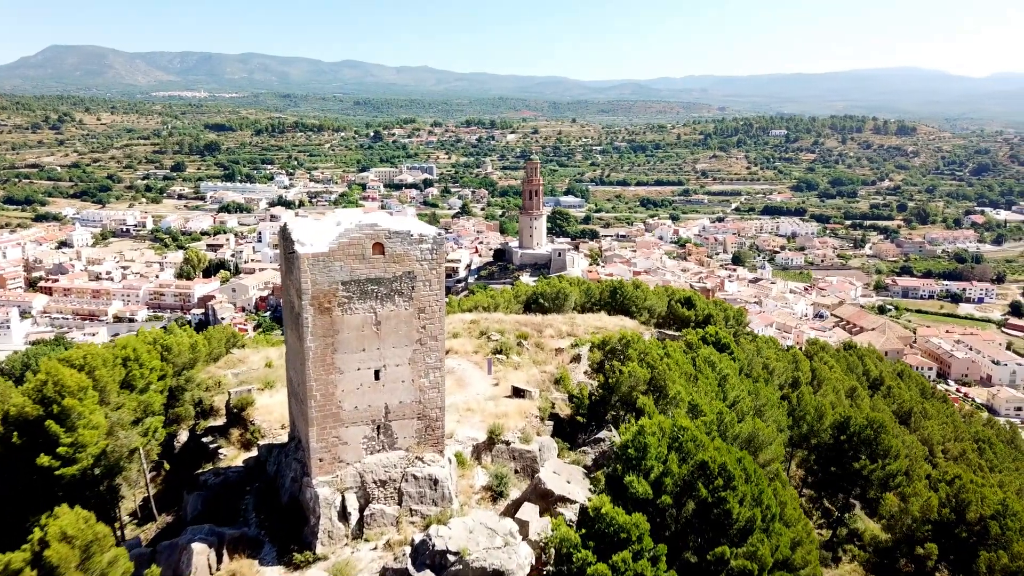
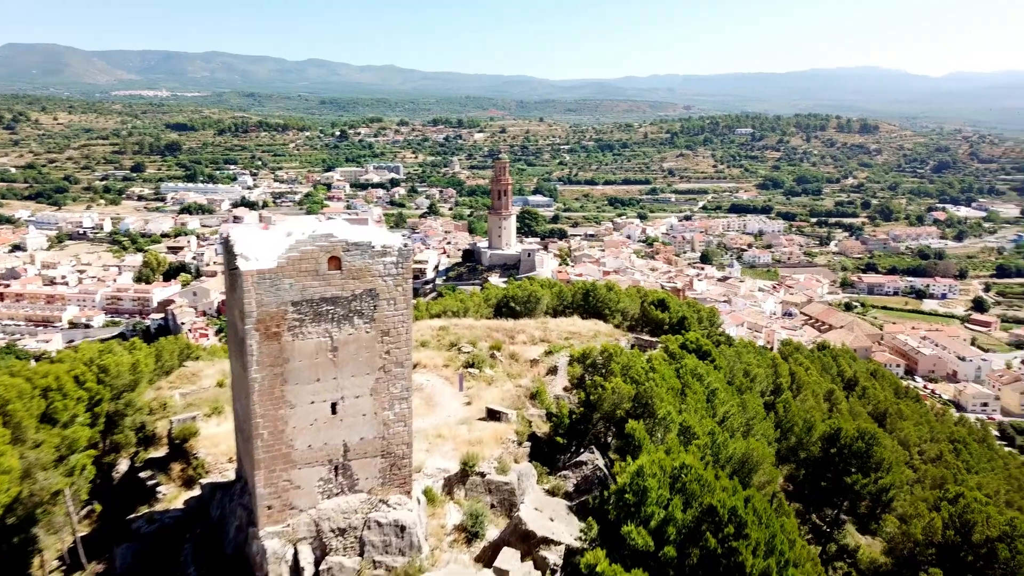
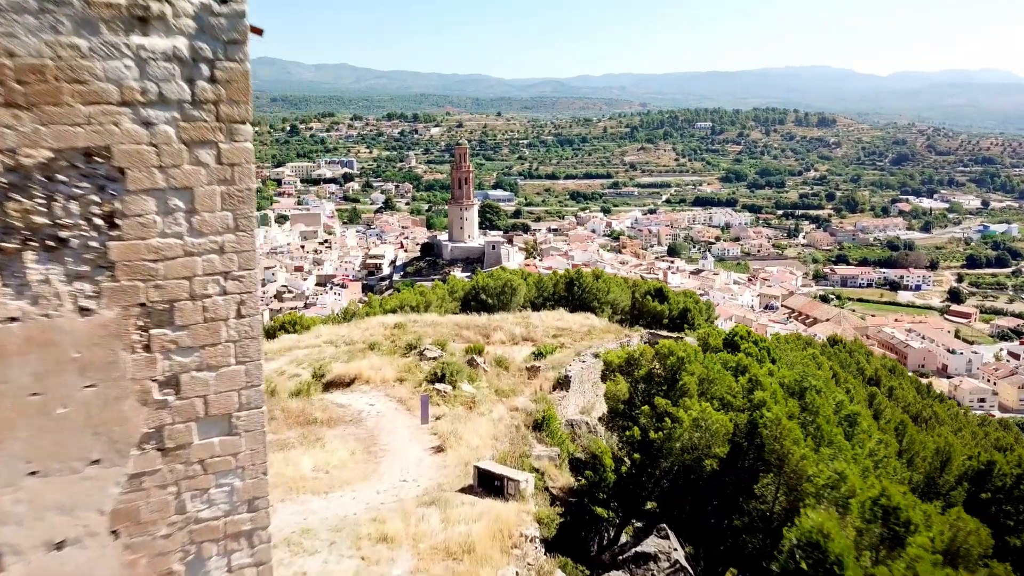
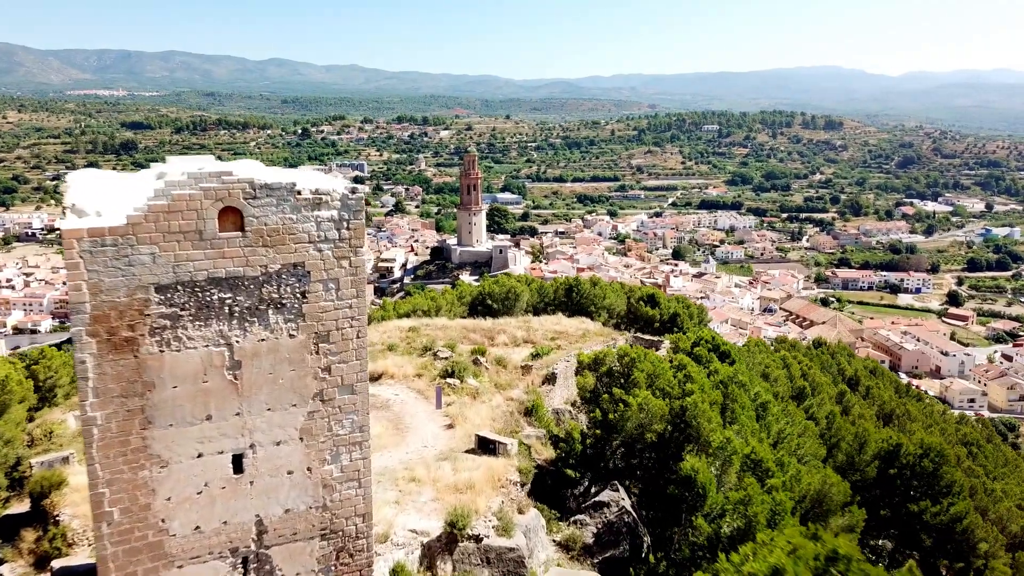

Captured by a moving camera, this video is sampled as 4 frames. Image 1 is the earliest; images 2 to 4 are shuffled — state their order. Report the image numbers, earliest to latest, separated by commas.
2, 4, 3
